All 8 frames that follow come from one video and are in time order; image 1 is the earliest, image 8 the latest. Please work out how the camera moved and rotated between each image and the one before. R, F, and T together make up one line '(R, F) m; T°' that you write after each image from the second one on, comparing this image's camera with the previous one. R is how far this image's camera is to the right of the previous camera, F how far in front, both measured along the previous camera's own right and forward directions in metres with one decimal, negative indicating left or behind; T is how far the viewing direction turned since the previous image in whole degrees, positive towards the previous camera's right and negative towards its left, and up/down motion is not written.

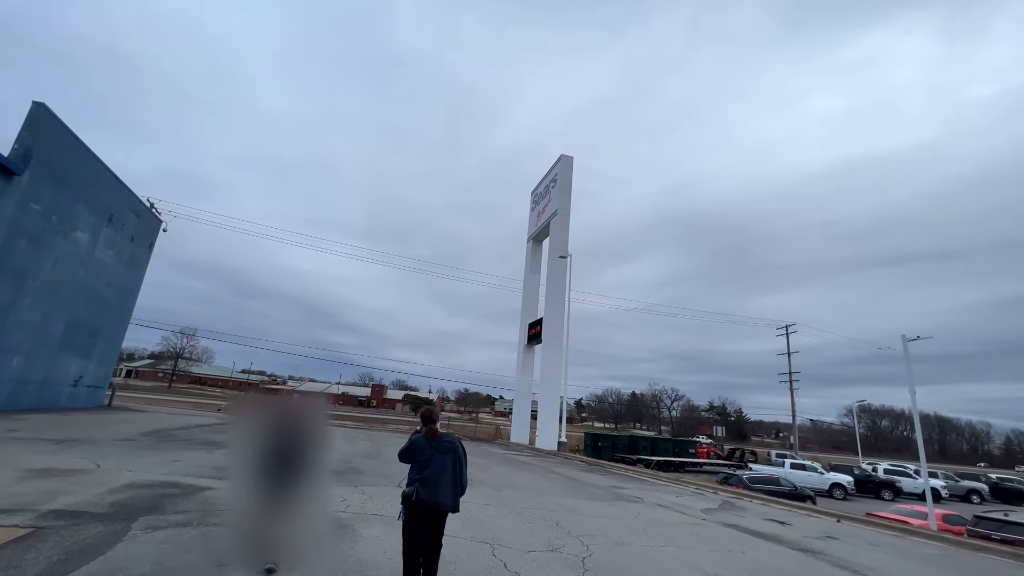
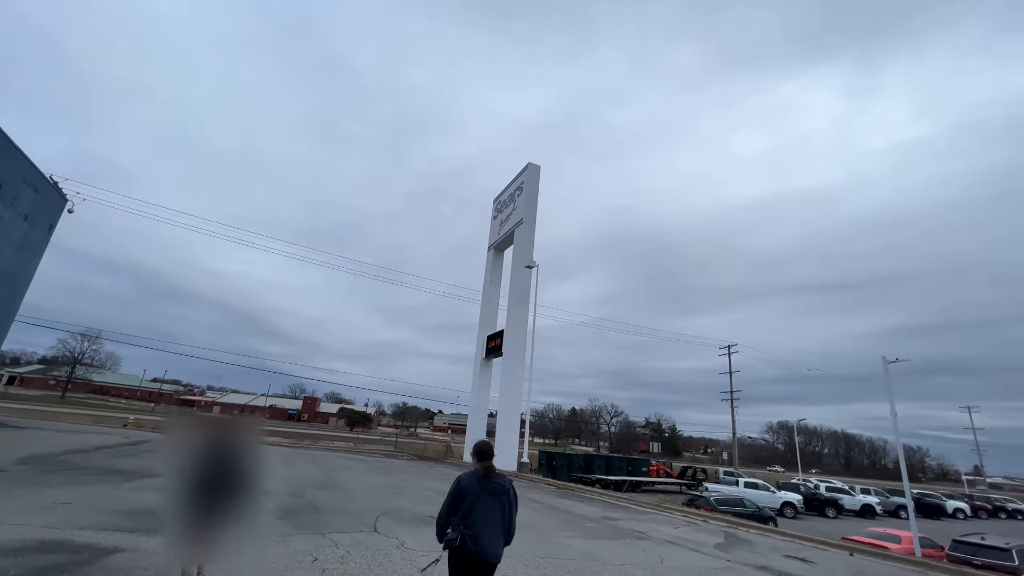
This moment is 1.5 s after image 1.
(-1.3, +1.7) m; +7°
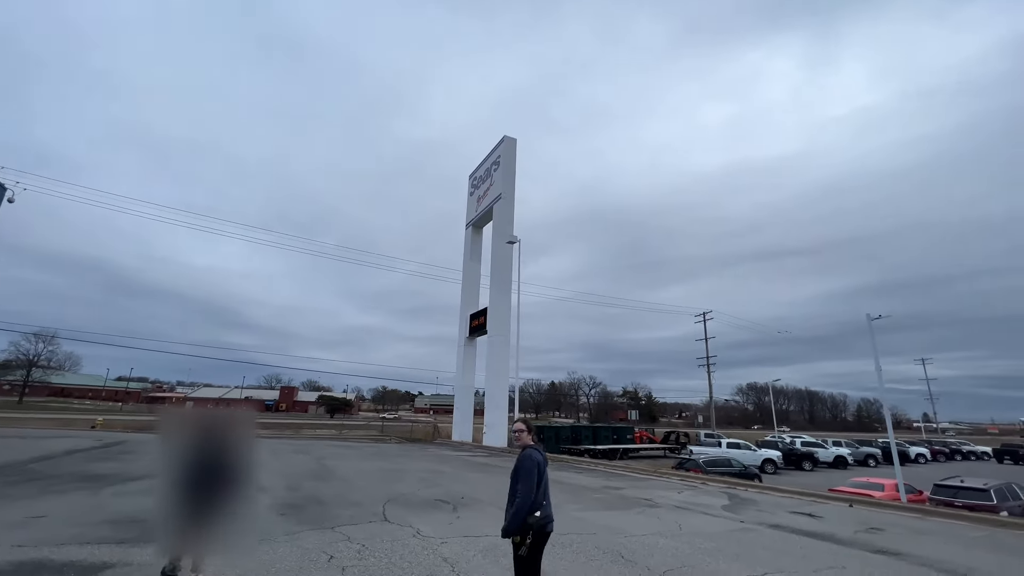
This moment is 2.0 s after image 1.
(-0.6, +0.5) m; +3°
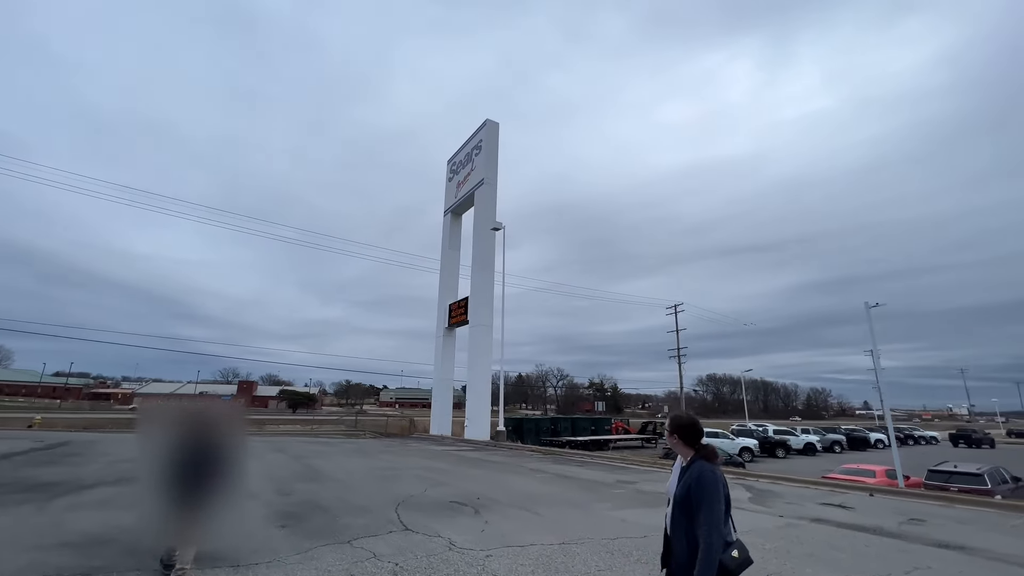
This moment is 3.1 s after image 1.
(-1.2, +1.0) m; +4°
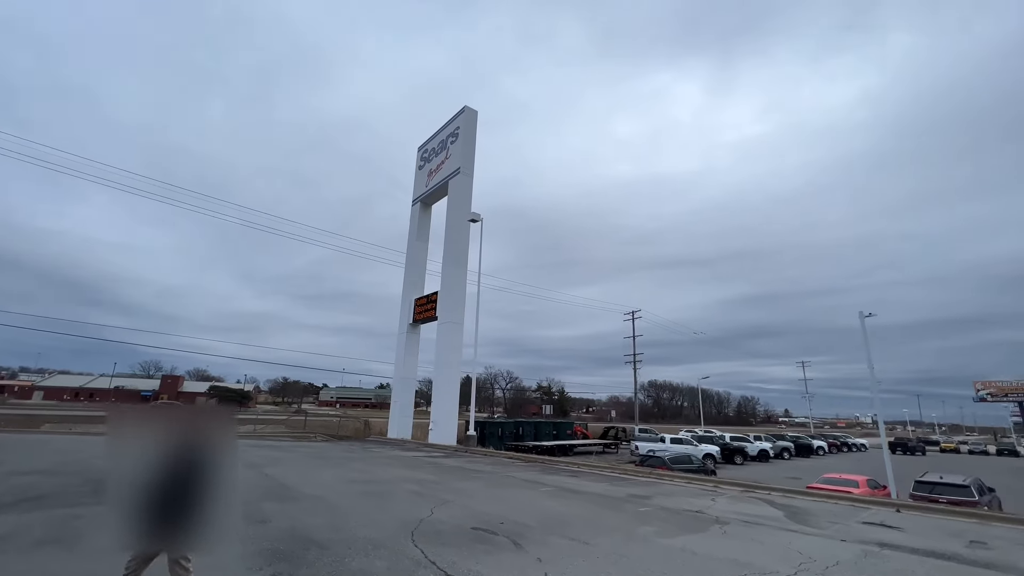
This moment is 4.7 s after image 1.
(-1.6, +1.6) m; +6°
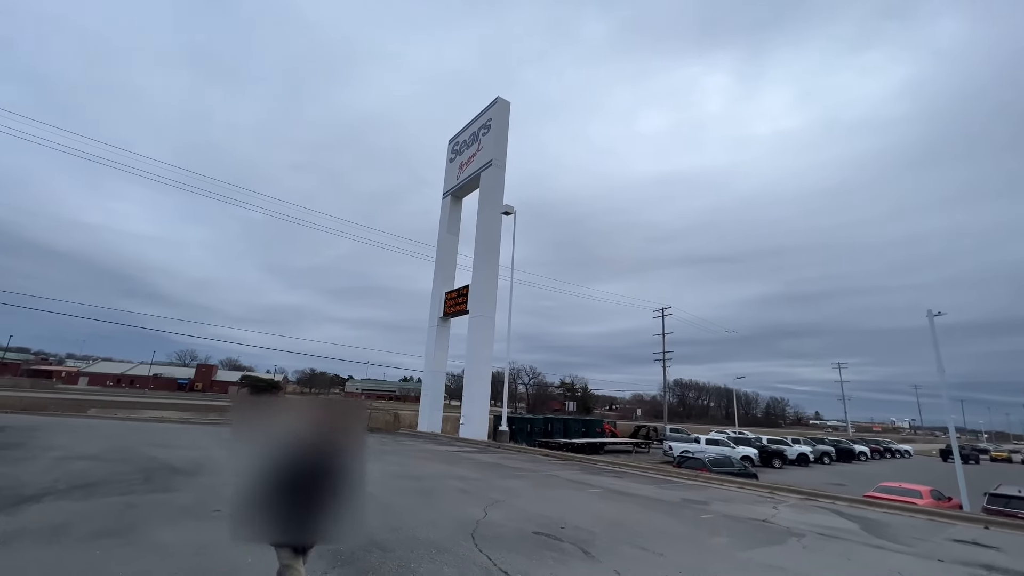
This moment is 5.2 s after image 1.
(-0.7, +0.5) m; -3°
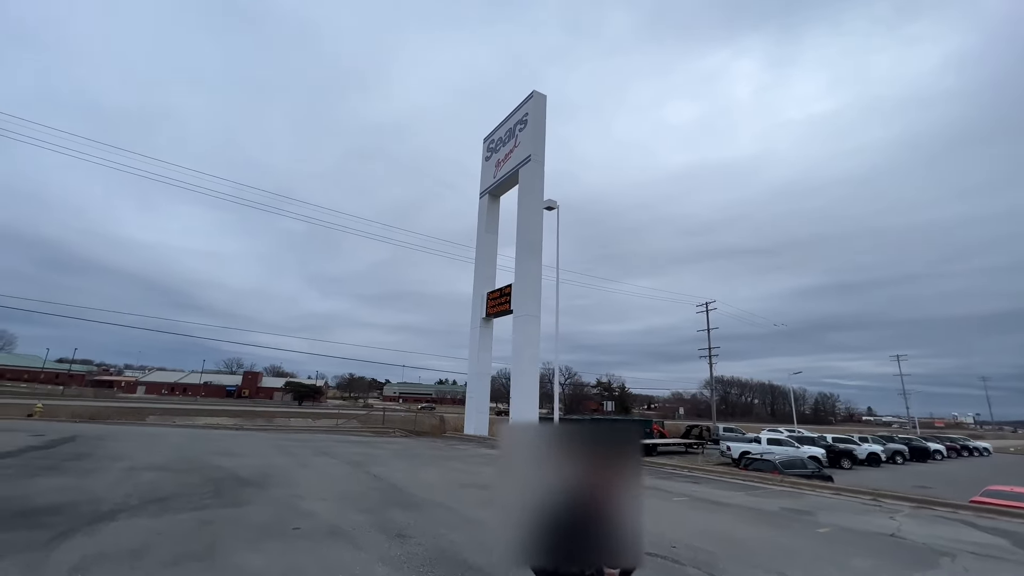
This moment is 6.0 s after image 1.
(-0.9, +0.8) m; -4°
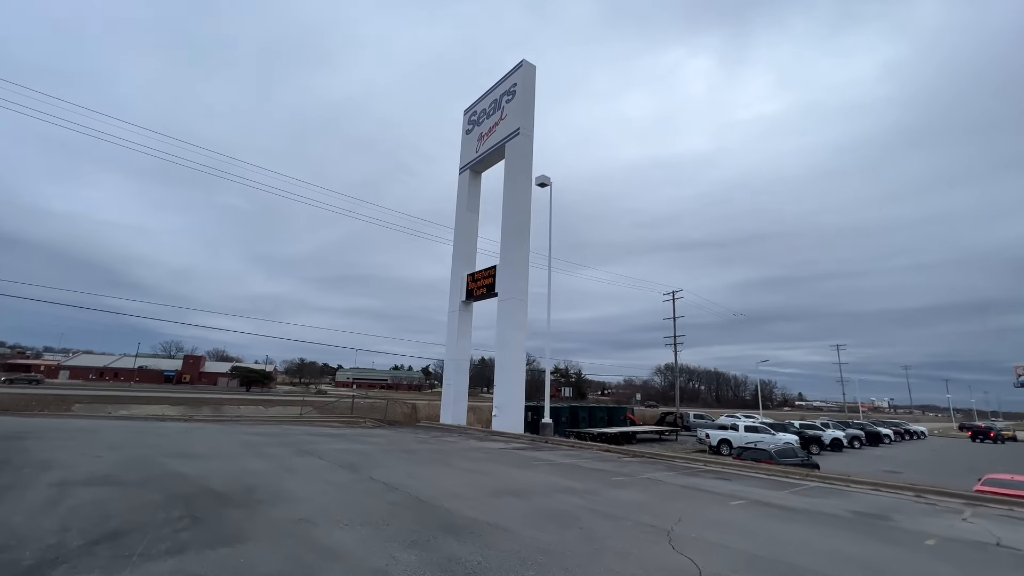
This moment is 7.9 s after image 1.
(-1.7, +1.8) m; +6°
